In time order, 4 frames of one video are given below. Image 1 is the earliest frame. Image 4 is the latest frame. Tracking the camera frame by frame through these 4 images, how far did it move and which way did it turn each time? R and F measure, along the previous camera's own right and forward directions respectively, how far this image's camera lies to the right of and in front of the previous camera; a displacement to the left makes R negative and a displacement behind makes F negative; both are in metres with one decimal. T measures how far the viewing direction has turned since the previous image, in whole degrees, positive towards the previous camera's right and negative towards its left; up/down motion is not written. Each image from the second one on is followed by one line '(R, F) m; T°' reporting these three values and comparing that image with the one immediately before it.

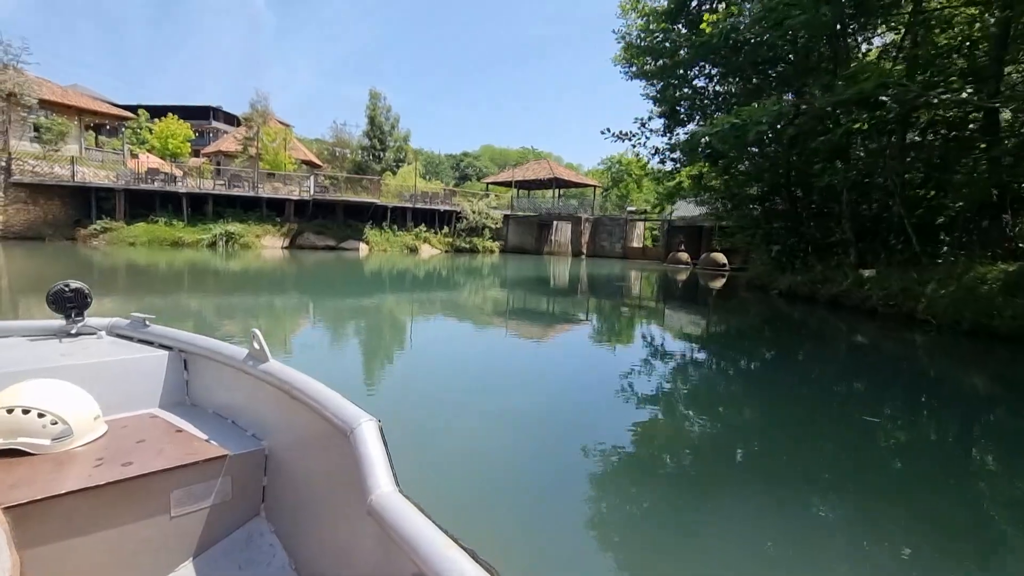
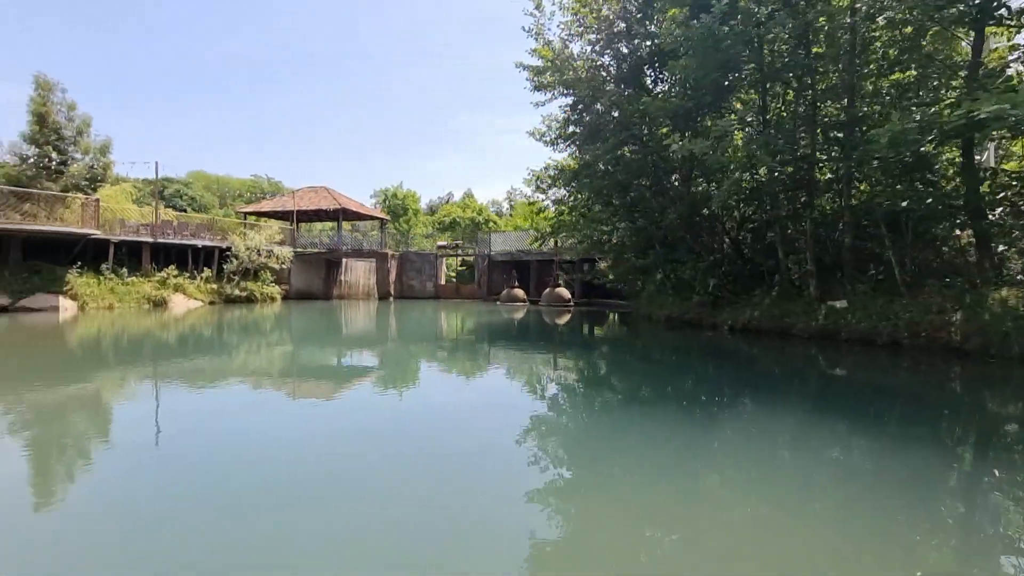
(-1.9, +2.6) m; +30°
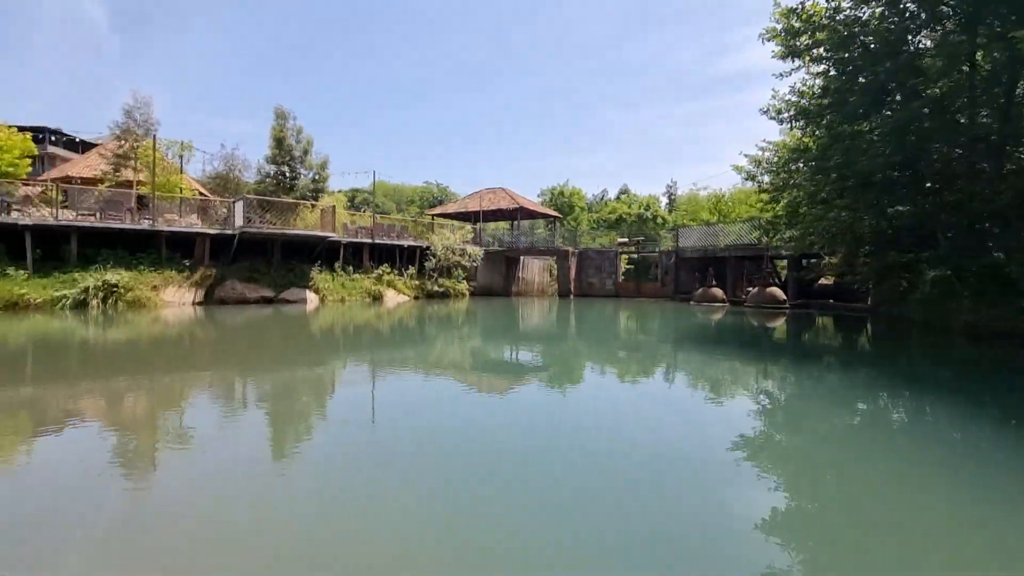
(-1.1, +0.2) m; -17°
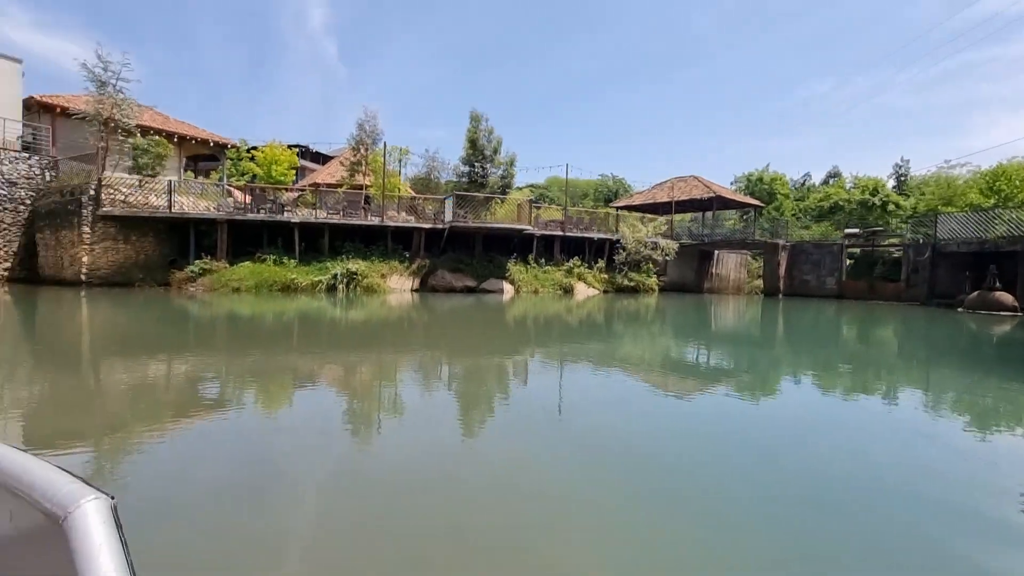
(-0.6, +0.2) m; -19°
